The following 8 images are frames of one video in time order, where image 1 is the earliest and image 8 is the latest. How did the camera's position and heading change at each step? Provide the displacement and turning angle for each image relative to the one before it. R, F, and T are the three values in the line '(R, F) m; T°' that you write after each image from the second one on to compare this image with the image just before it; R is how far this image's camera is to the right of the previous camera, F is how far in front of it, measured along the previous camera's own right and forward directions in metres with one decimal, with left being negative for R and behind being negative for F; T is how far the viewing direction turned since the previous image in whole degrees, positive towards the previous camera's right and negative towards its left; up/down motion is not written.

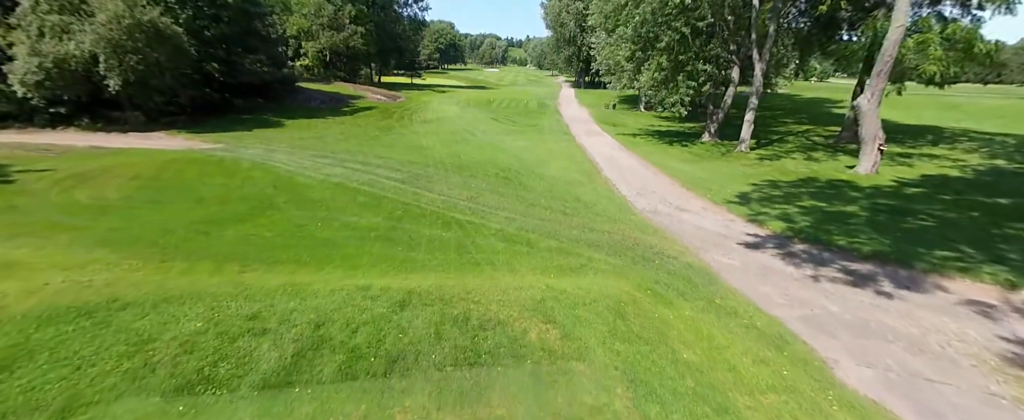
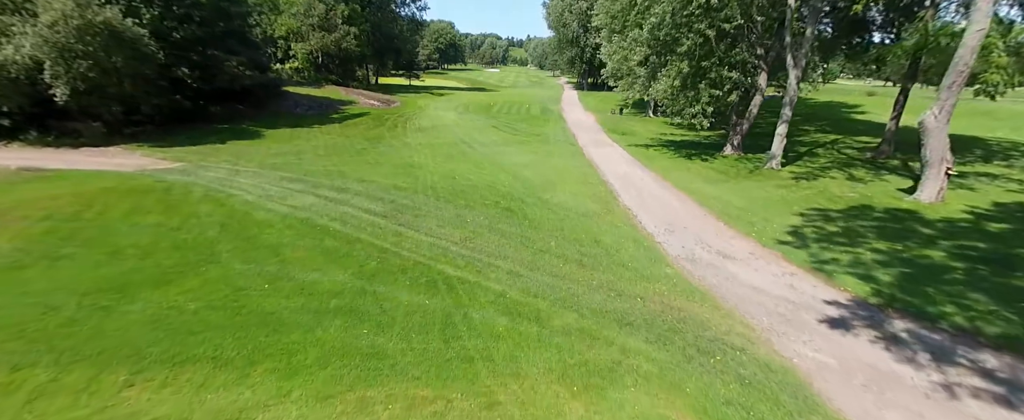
(-0.1, +1.9) m; 0°
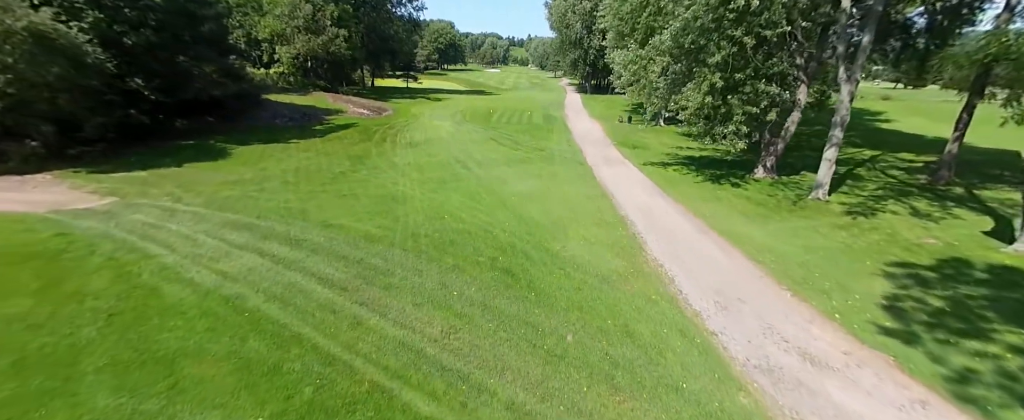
(0.0, +2.2) m; 0°
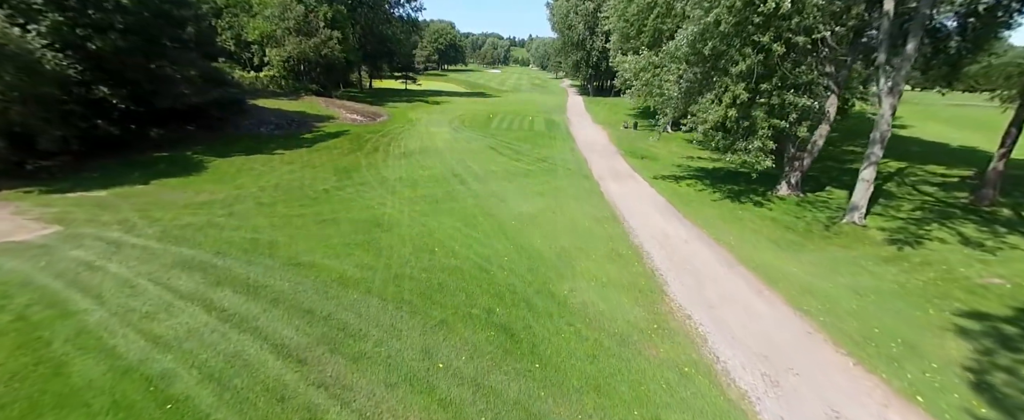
(0.0, +1.3) m; 0°
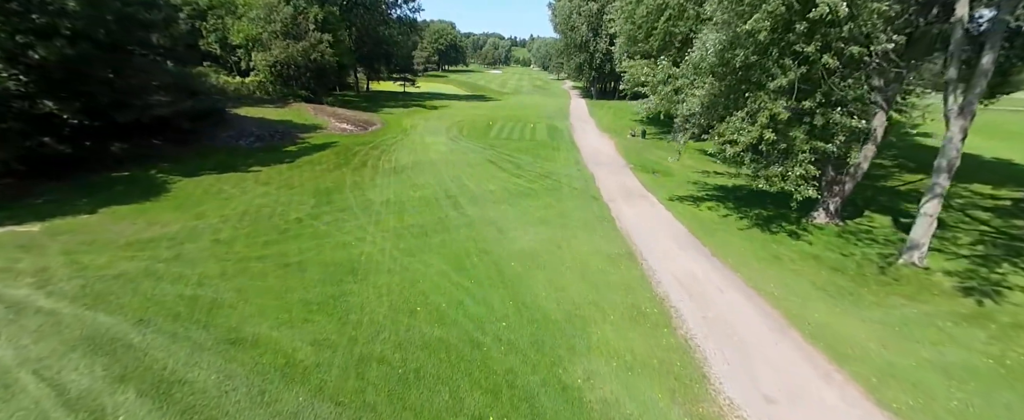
(0.0, +1.7) m; 0°
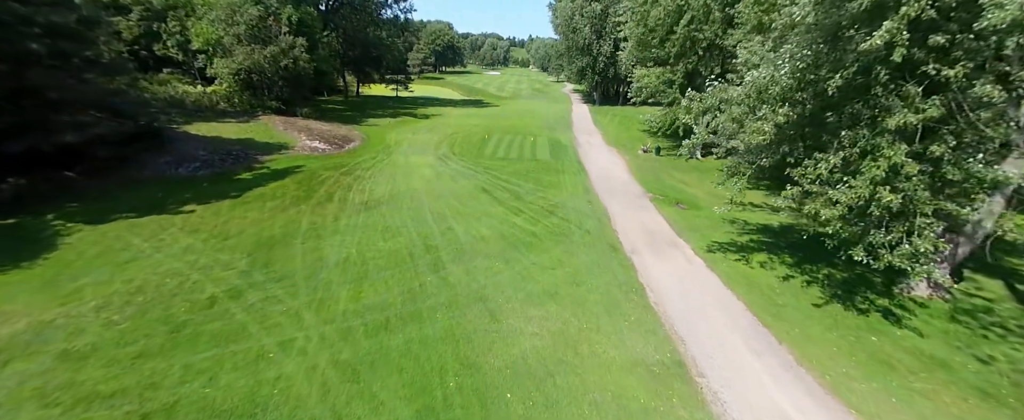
(+0.1, +3.3) m; 0°
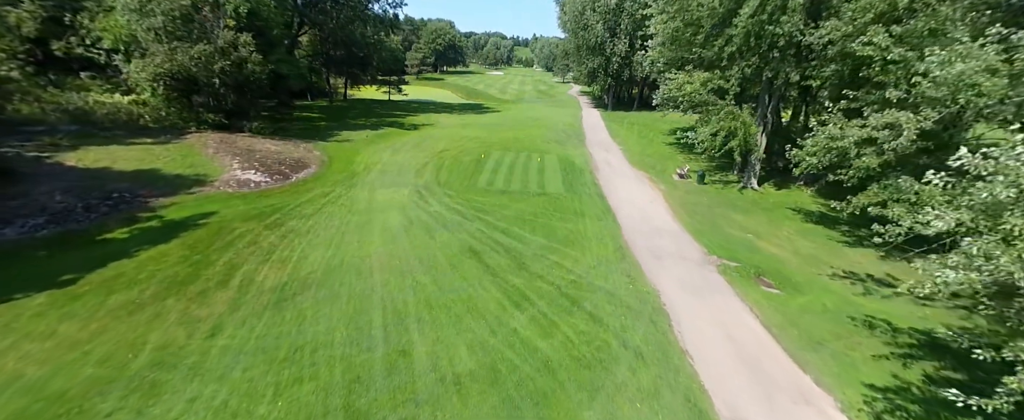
(+0.1, +5.6) m; -1°
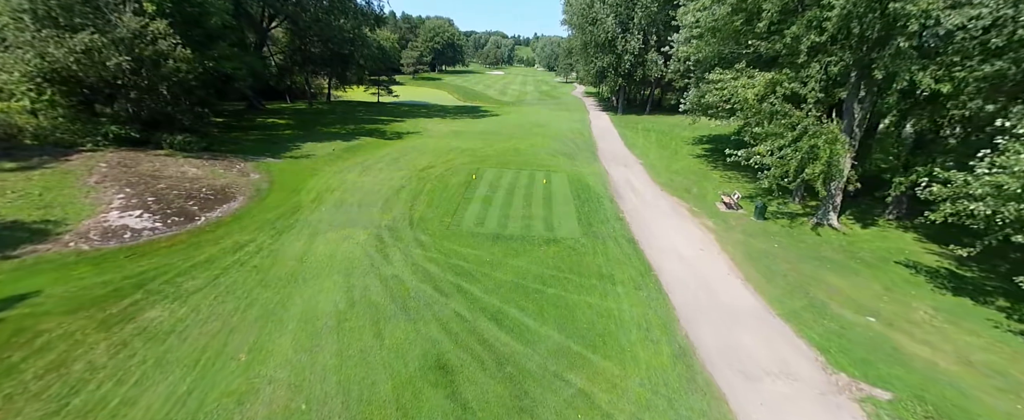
(+0.1, +4.9) m; 0°
